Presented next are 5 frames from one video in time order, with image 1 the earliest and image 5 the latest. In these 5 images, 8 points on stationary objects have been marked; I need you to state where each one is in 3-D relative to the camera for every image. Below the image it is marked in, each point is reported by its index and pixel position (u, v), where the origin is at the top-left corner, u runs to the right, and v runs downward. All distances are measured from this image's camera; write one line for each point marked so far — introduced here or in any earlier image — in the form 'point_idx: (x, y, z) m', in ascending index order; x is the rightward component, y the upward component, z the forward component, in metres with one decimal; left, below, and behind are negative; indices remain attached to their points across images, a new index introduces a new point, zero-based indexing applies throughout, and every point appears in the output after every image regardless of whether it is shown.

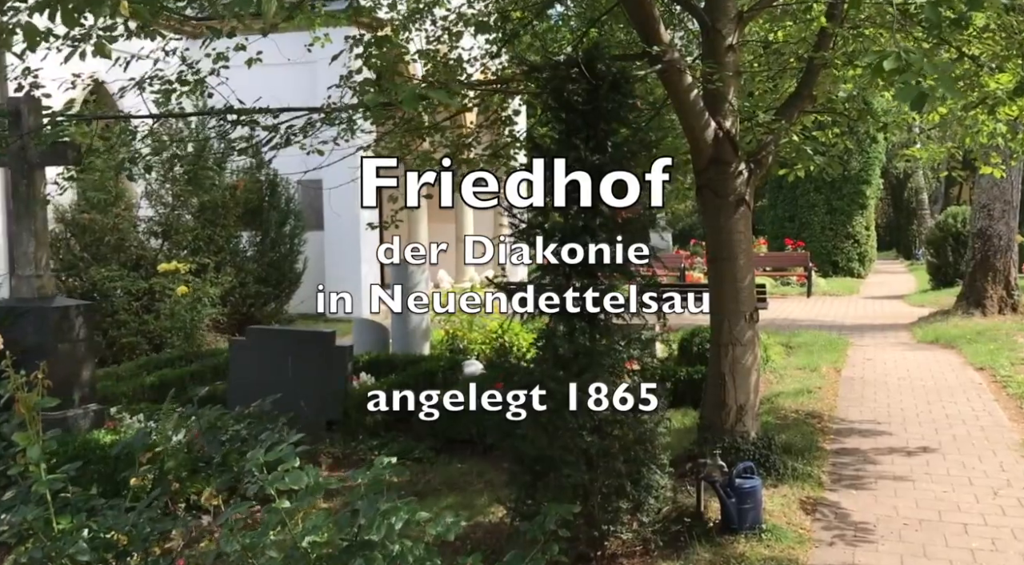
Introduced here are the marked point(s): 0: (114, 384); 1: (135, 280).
0: (-3.7, -0.9, +9.2) m
1: (-5.2, 0.0, +13.8) m
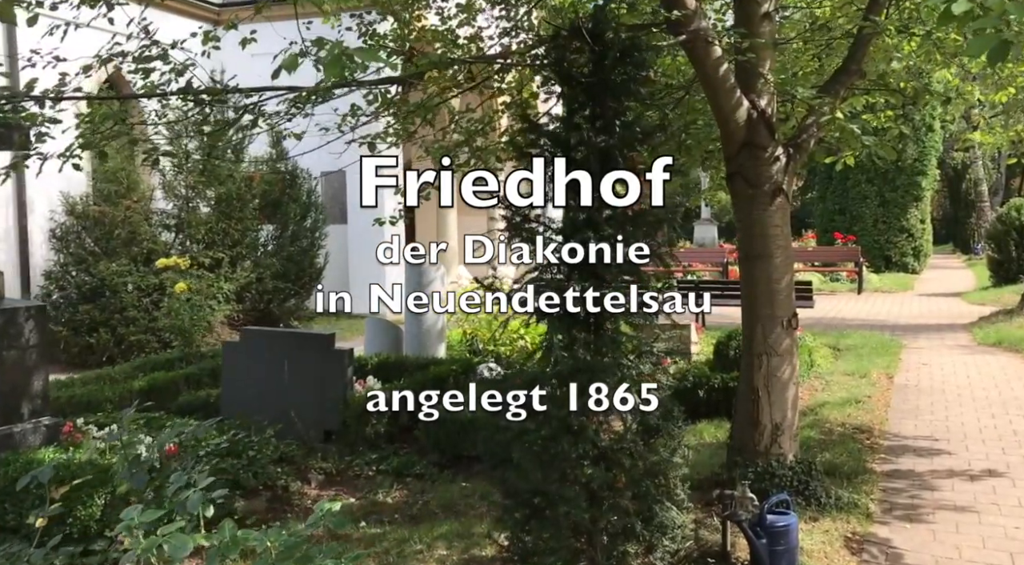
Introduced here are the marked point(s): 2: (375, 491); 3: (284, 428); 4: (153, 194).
0: (-3.5, -0.9, +8.6) m
1: (-4.8, +0.1, +13.2) m
2: (-0.9, -1.4, +6.8) m
3: (-1.9, -1.2, +8.1) m
4: (-5.0, +1.3, +14.1) m
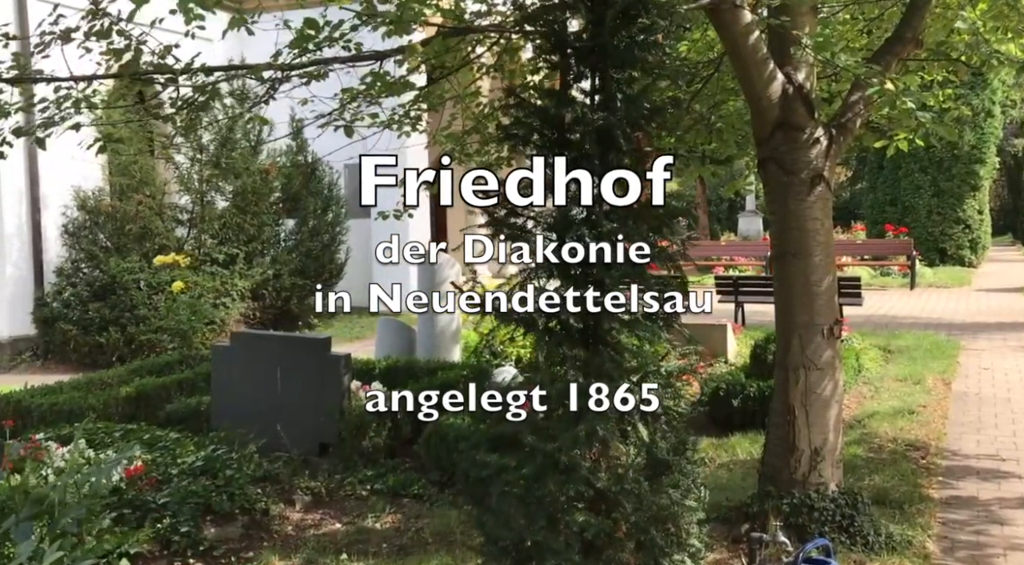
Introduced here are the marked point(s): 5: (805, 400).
0: (-3.4, -0.9, +8.0) m
1: (-4.5, +0.1, +12.7) m
2: (-0.9, -1.4, +6.2) m
3: (-1.8, -1.2, +7.5) m
4: (-4.7, +1.3, +13.5) m
5: (+1.5, -0.6, +5.2) m
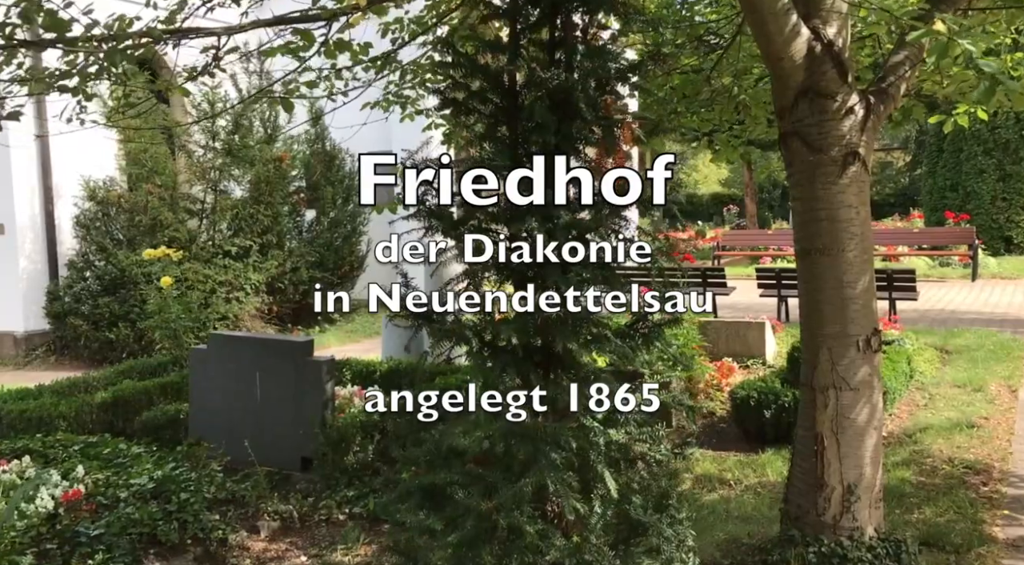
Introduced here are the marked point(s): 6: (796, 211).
0: (-3.4, -0.9, +7.5) m
1: (-4.2, +0.2, +12.1) m
2: (-1.0, -1.4, +5.4) m
3: (-1.8, -1.2, +6.8) m
4: (-4.3, +1.4, +13.0) m
5: (+1.4, -0.6, +4.3) m
6: (+1.3, +0.3, +4.4) m
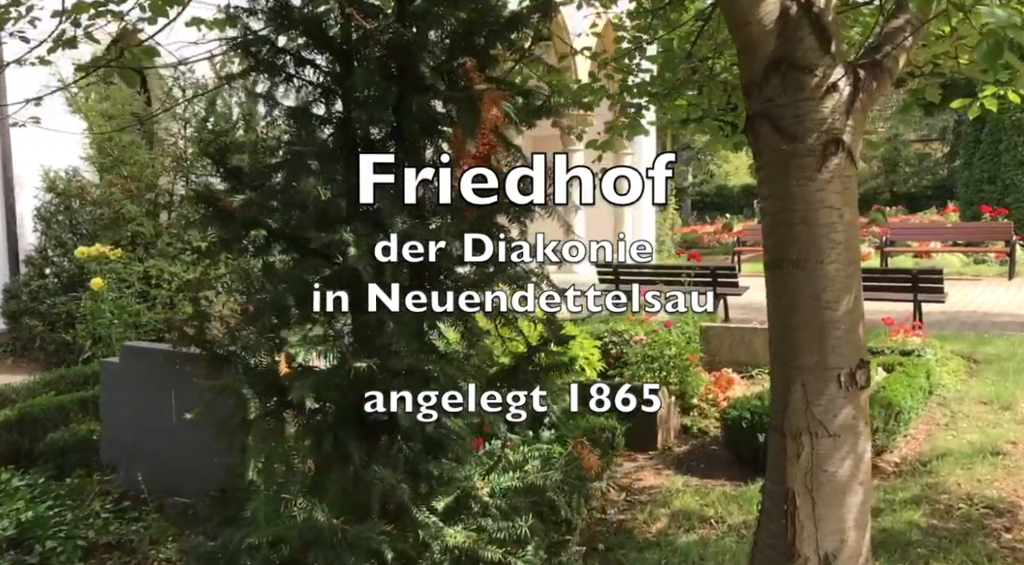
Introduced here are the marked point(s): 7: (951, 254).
0: (-3.6, -0.9, +6.7) m
1: (-4.3, +0.2, +11.4) m
2: (-1.3, -1.5, +4.6) m
3: (-2.1, -1.2, +6.0) m
4: (-4.4, +1.4, +12.2) m
5: (+1.0, -0.7, +3.4) m
6: (+0.9, +0.3, +3.5) m
7: (+7.5, +0.5, +17.1) m
